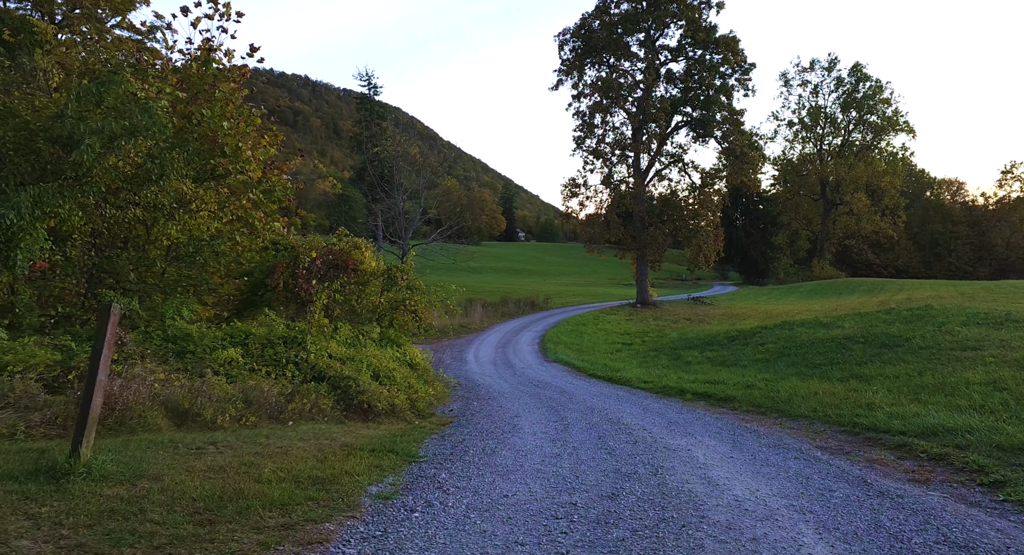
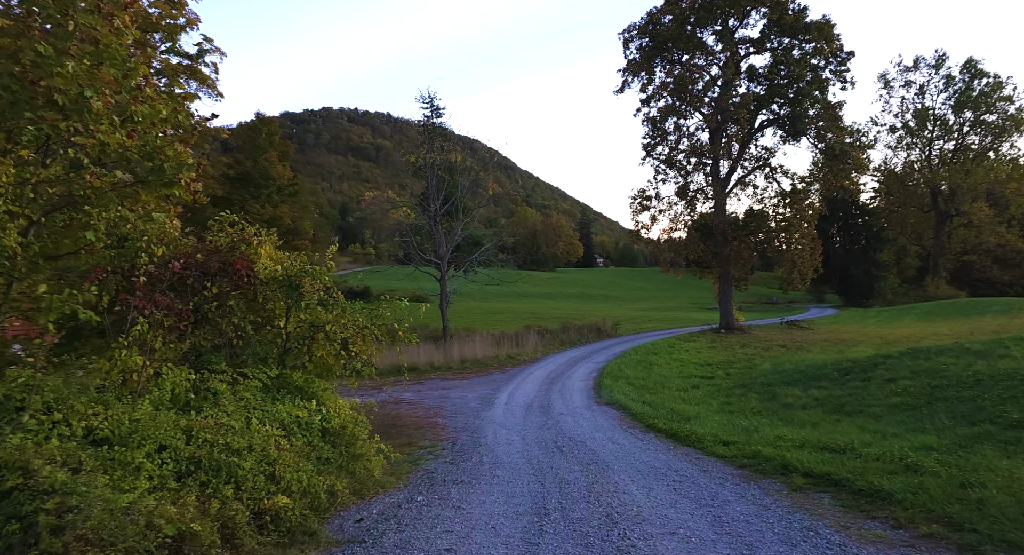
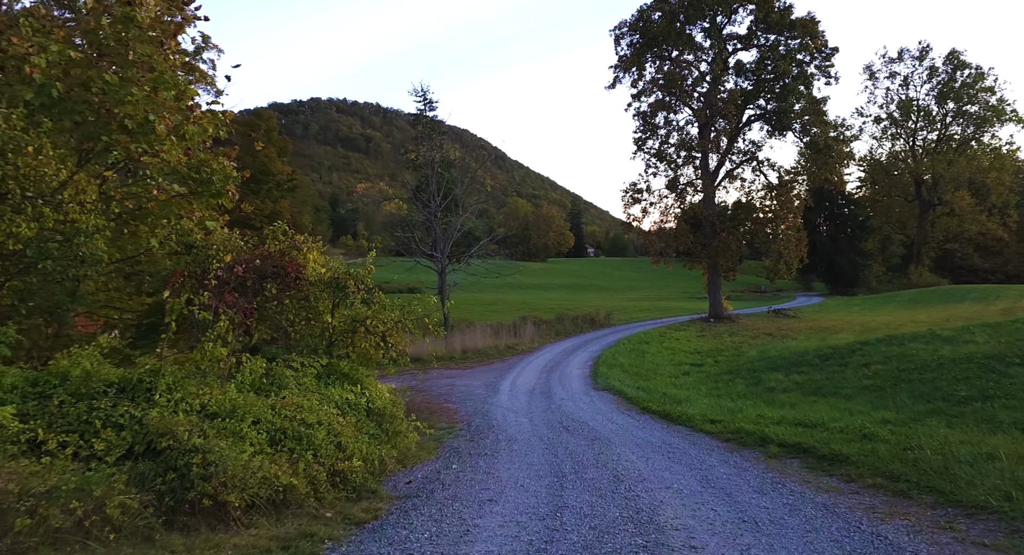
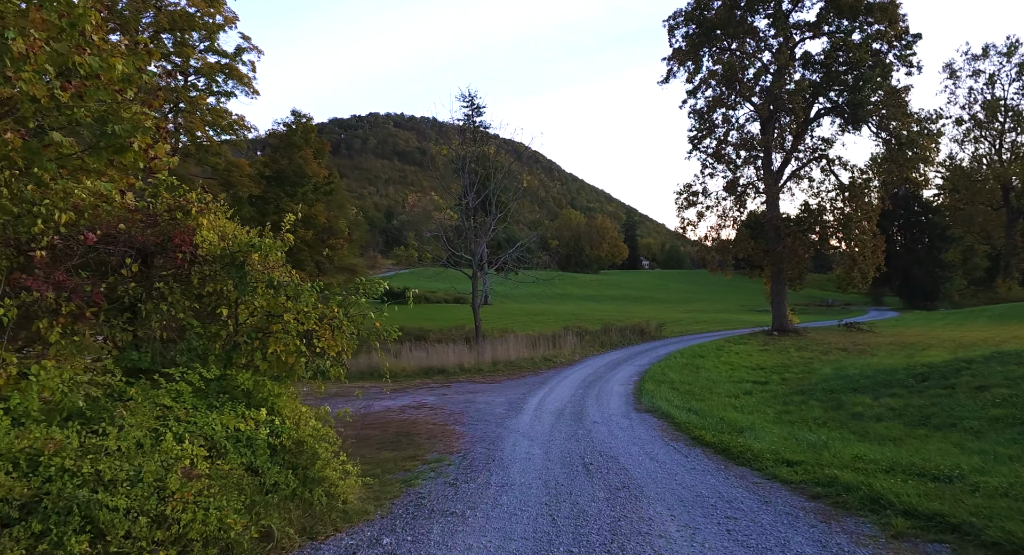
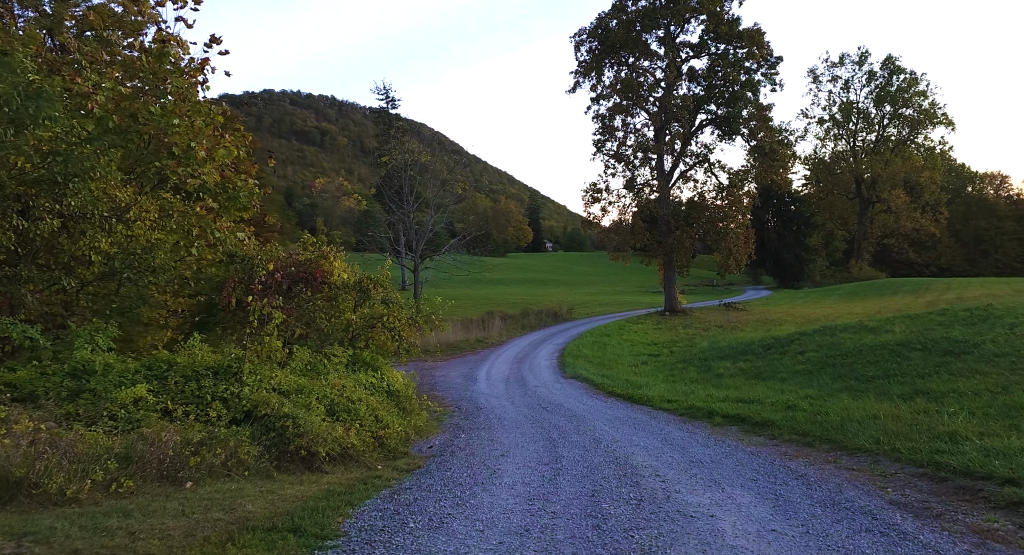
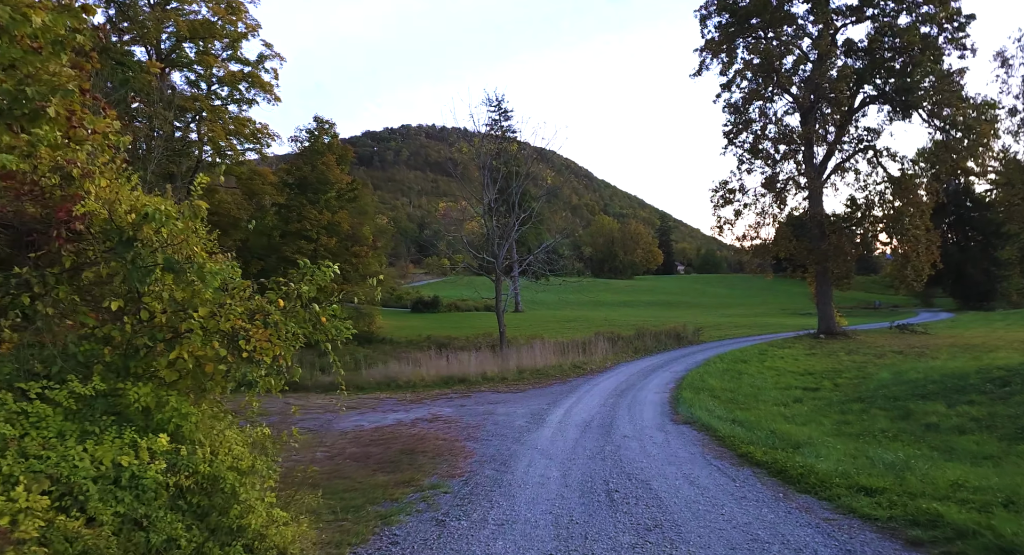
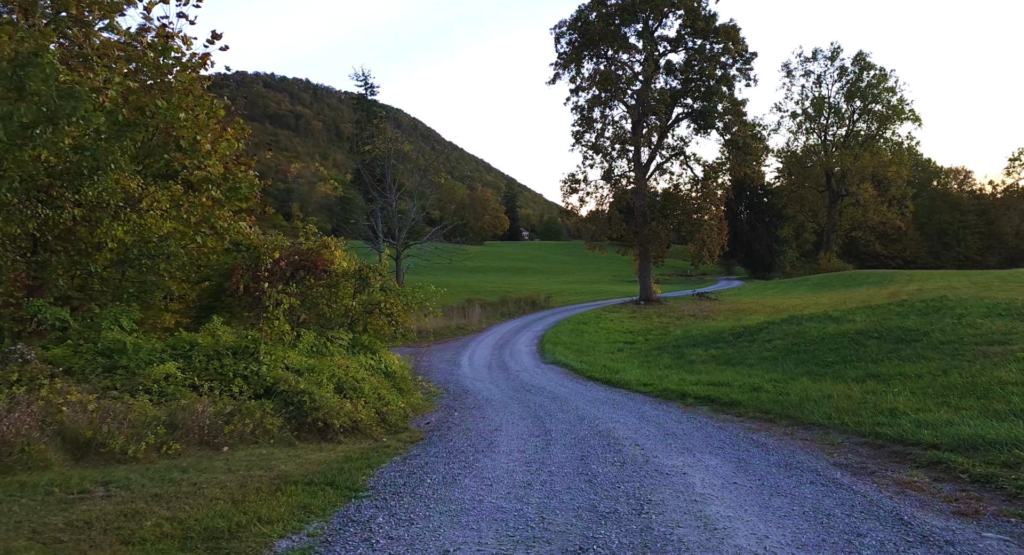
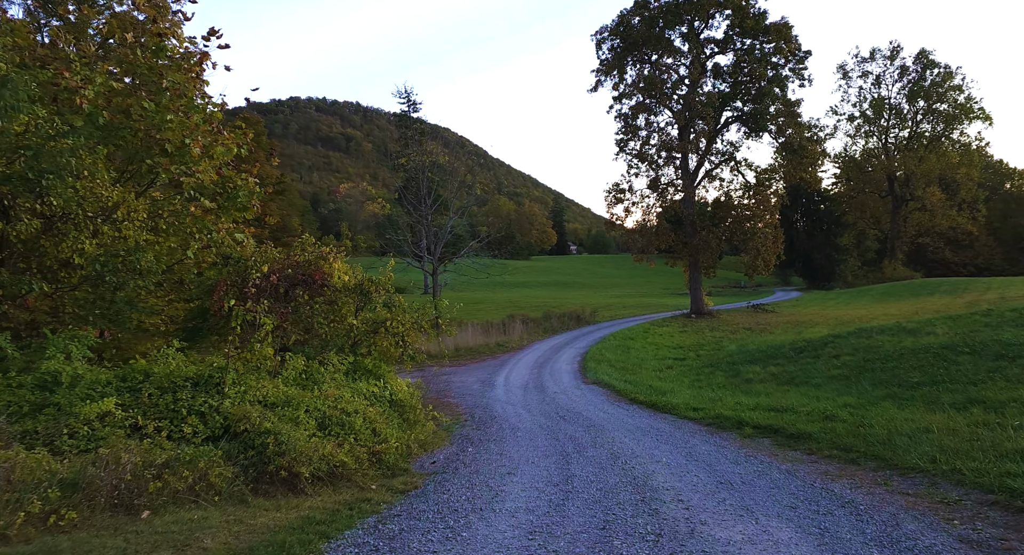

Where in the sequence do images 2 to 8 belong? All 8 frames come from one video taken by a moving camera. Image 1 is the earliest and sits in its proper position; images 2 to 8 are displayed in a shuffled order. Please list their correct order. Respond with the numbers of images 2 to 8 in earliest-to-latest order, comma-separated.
7, 5, 8, 3, 2, 4, 6
